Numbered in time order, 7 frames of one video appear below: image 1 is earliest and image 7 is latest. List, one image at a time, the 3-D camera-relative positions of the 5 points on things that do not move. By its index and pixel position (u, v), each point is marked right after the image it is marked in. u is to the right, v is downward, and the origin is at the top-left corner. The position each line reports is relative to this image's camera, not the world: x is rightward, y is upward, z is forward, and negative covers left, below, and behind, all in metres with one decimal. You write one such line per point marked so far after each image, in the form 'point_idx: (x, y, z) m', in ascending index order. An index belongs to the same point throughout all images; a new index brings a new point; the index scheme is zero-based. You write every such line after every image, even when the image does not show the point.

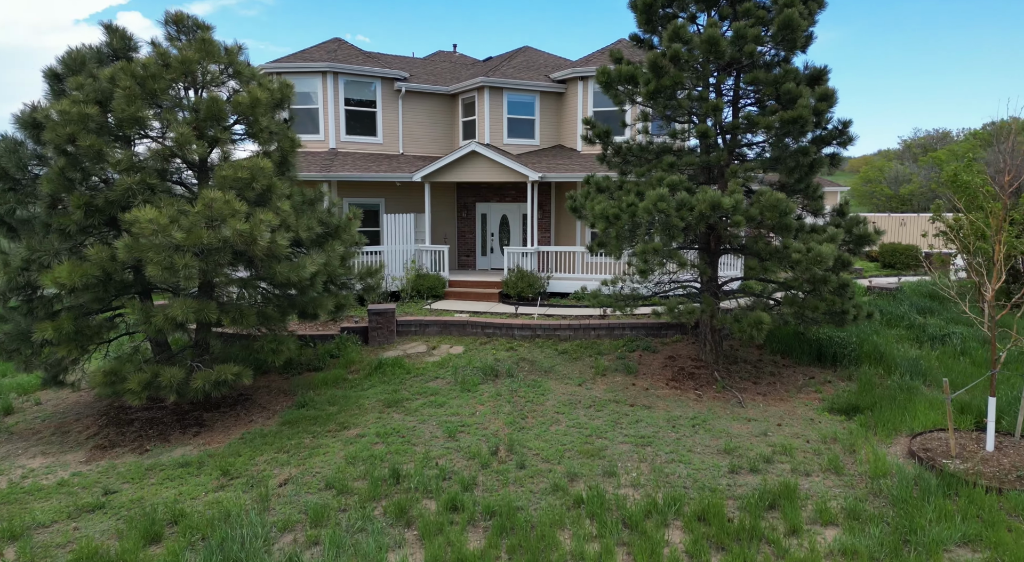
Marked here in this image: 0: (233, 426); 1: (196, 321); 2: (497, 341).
0: (-3.3, -1.7, +7.8) m
1: (-3.6, -0.5, +7.5) m
2: (-0.2, -0.9, +10.3) m
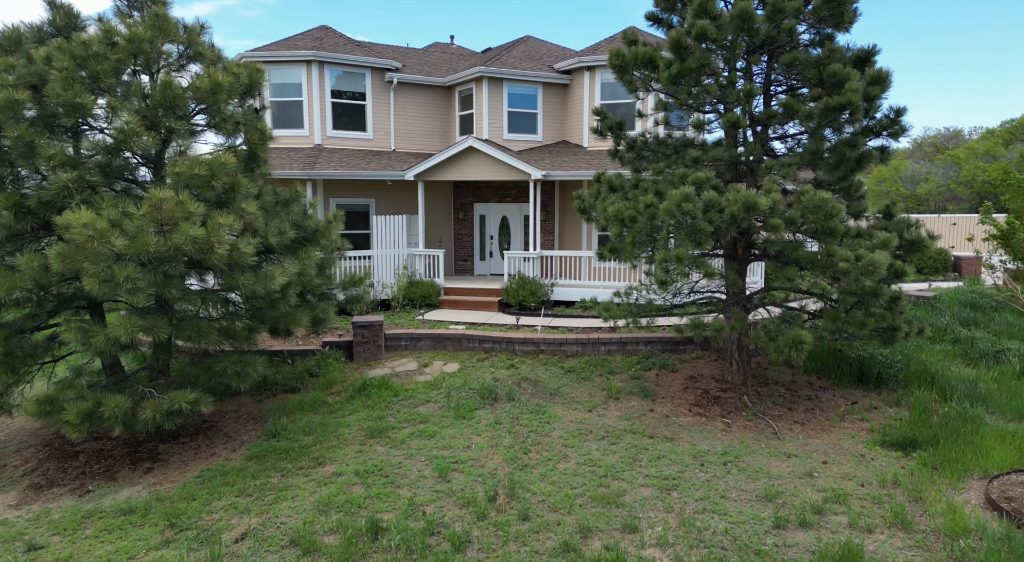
0: (-3.3, -1.8, +6.8) m
1: (-3.5, -0.6, +6.4) m
2: (-0.2, -1.1, +9.2) m
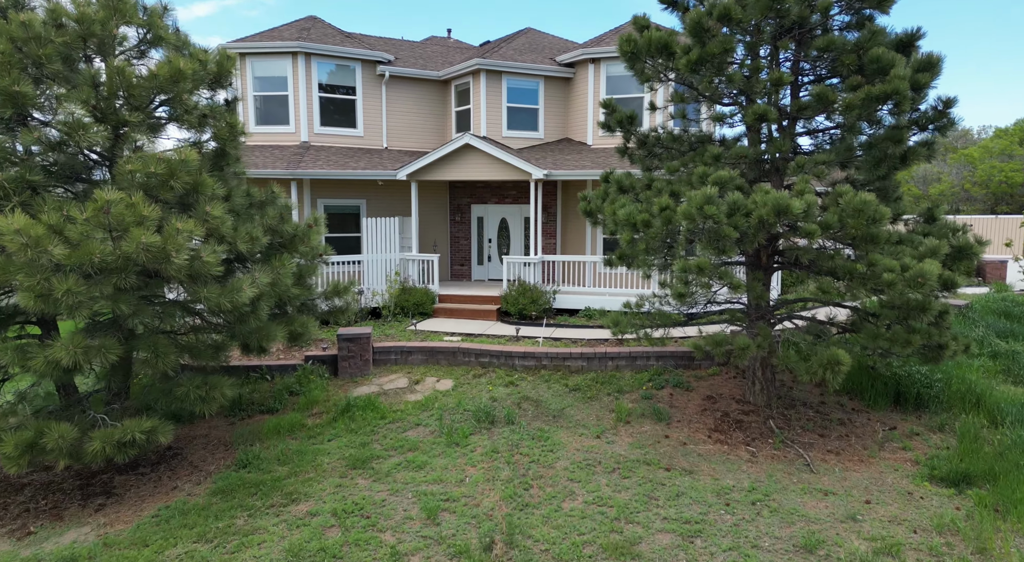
0: (-3.3, -2.0, +6.0) m
1: (-3.6, -0.7, +5.7) m
2: (-0.2, -1.2, +8.5) m
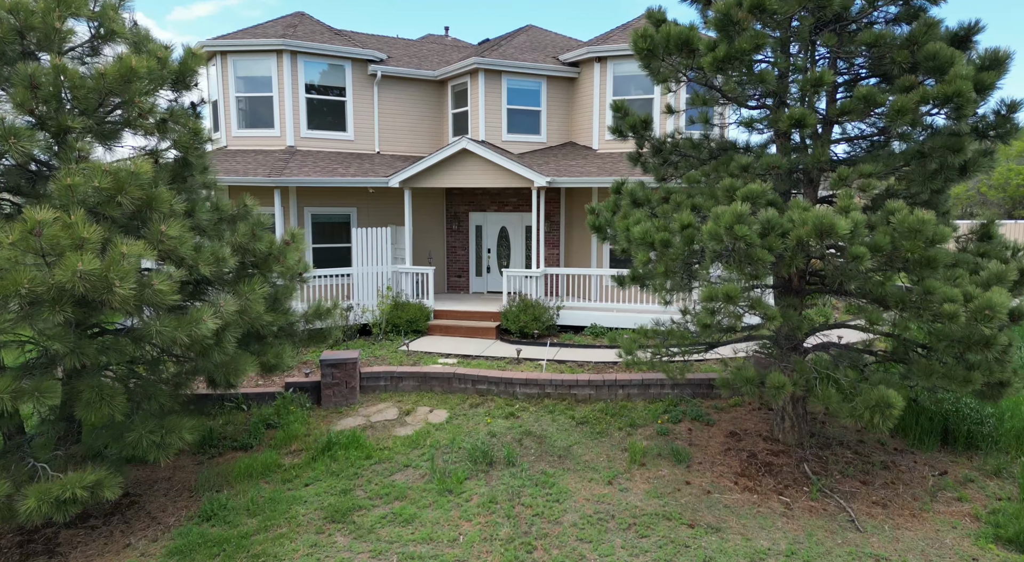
0: (-3.3, -2.2, +5.3) m
1: (-3.5, -0.9, +4.9) m
2: (-0.2, -1.4, +7.7) m
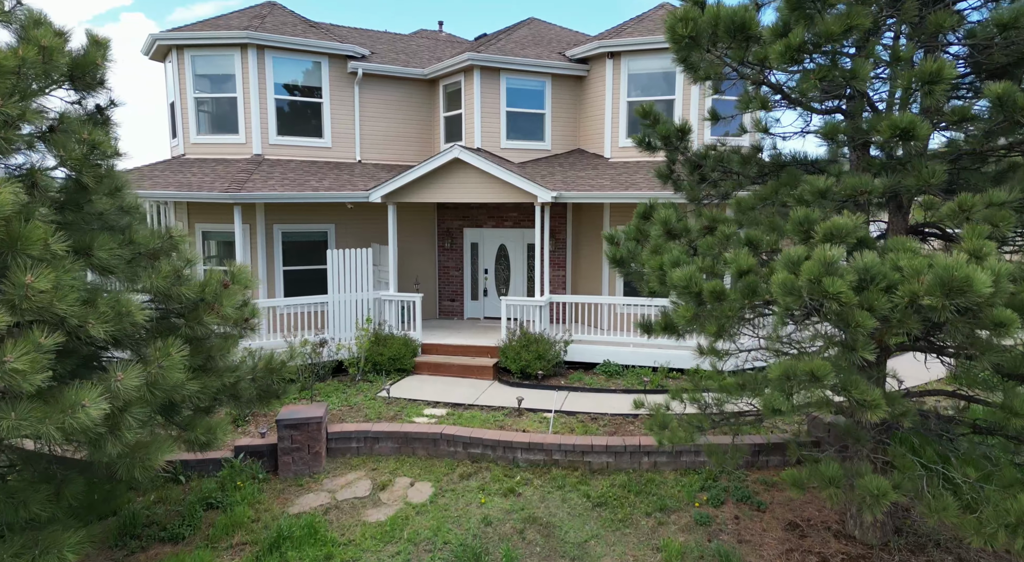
0: (-3.3, -2.6, +3.8) m
1: (-3.6, -1.3, +3.5) m
2: (-0.2, -1.8, +6.3) m
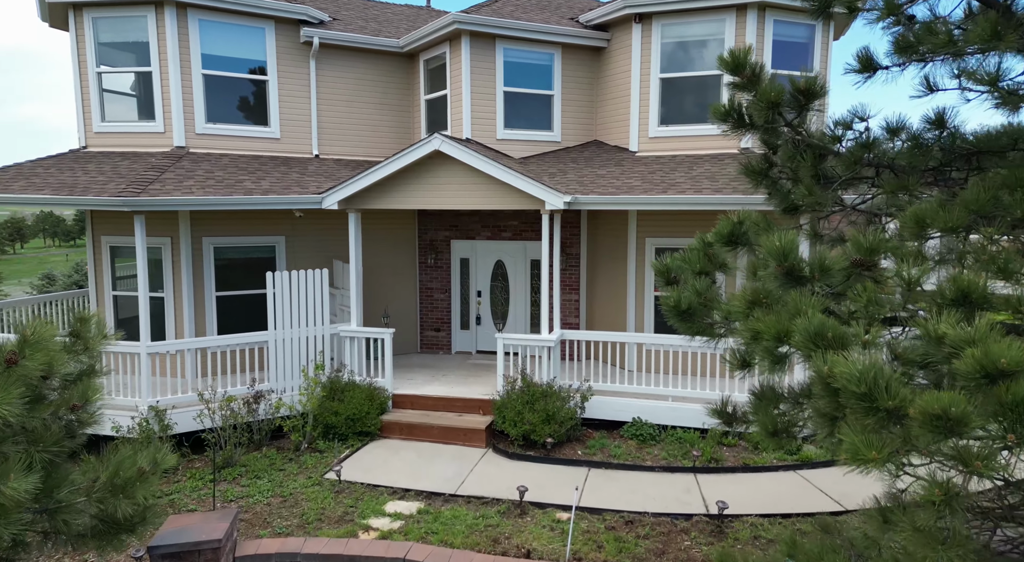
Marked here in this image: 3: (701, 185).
0: (-3.3, -2.9, +1.6) m
1: (-3.6, -1.6, +1.3) m
2: (-0.2, -2.1, +4.1) m
3: (+1.9, +1.0, +6.6) m
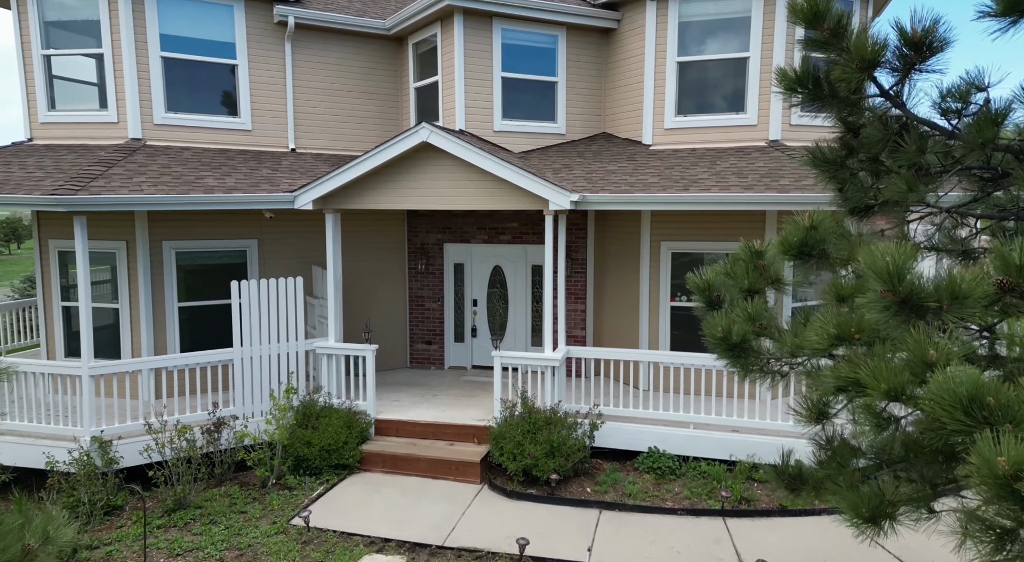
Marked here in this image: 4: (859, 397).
0: (-3.3, -3.0, +0.8) m
1: (-3.6, -1.7, +0.4) m
2: (-0.2, -2.2, +3.2) m
3: (+1.9, +0.9, +5.8) m
4: (+1.0, -0.4, +1.8) m
